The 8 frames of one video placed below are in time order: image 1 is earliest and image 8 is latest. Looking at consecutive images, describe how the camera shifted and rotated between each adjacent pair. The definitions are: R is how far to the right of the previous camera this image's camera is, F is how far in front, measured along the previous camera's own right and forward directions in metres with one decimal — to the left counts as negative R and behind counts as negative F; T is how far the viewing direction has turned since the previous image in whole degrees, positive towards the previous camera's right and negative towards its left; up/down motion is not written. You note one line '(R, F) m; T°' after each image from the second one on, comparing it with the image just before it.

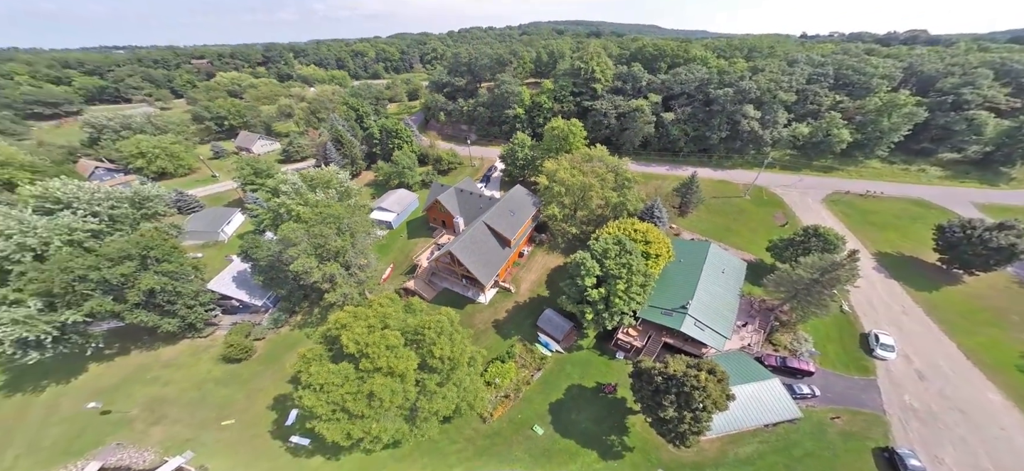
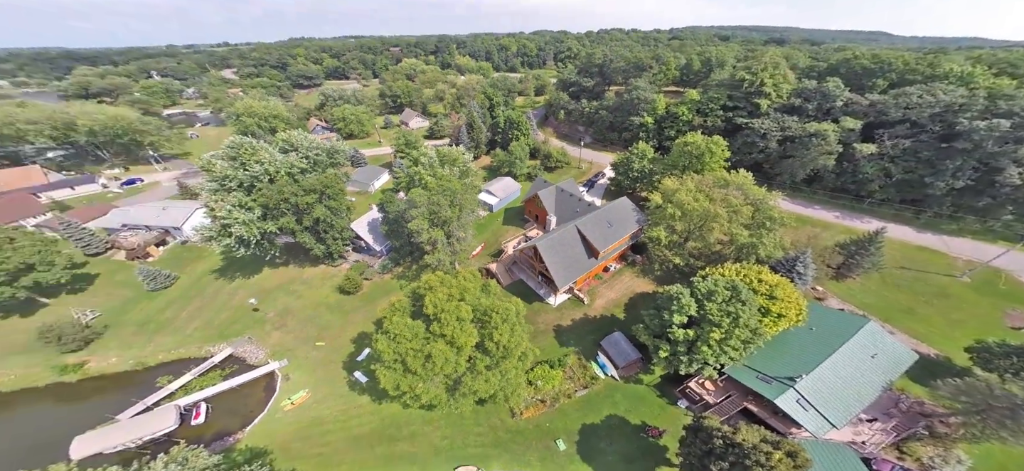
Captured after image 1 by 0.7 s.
(+3.3, +0.5) m; -20°
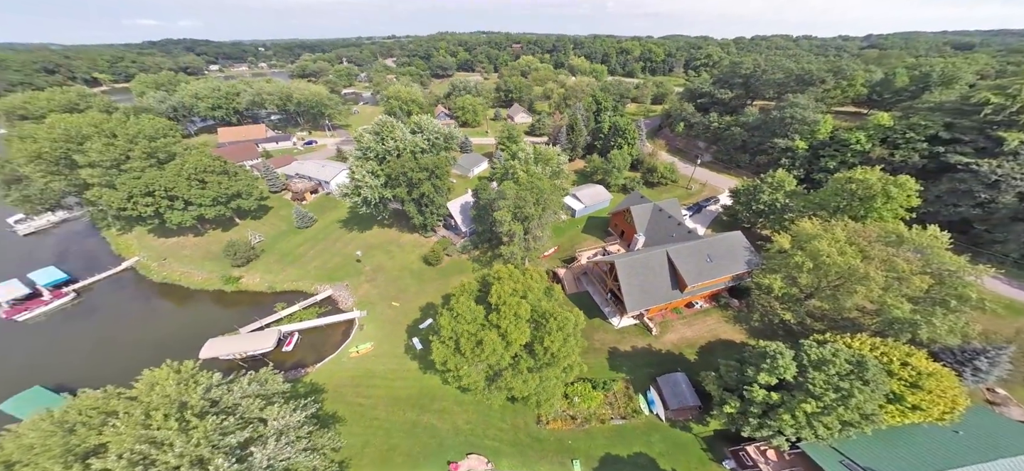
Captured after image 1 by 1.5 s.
(+2.4, +0.8) m; -17°
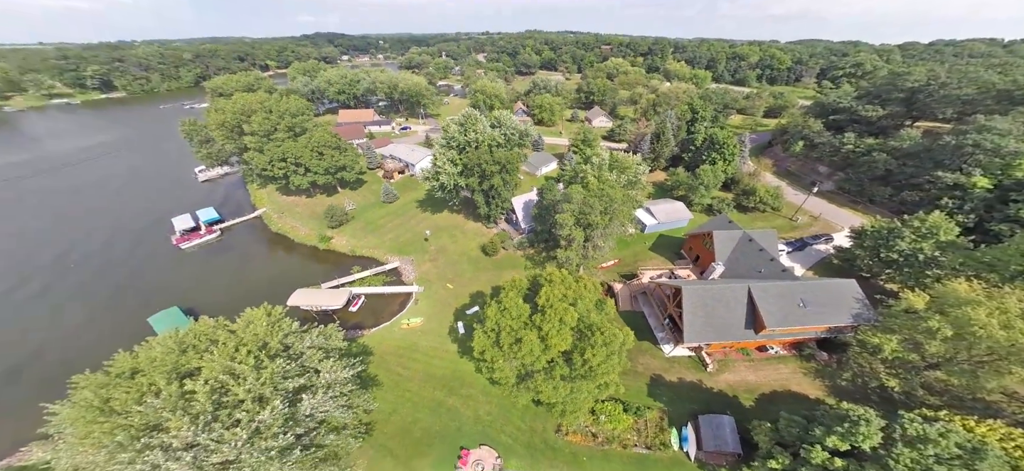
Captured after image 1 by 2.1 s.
(+1.2, +0.3) m; -12°
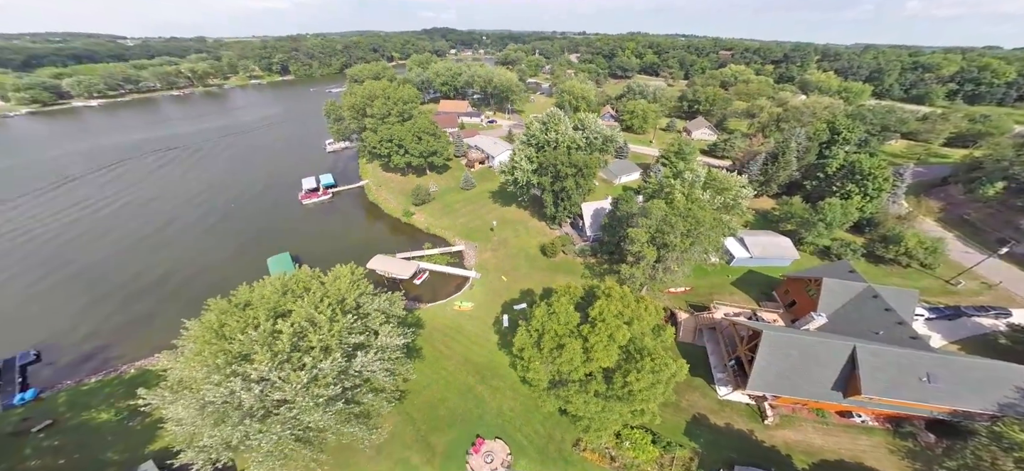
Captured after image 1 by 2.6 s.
(+1.2, +0.1) m; -12°
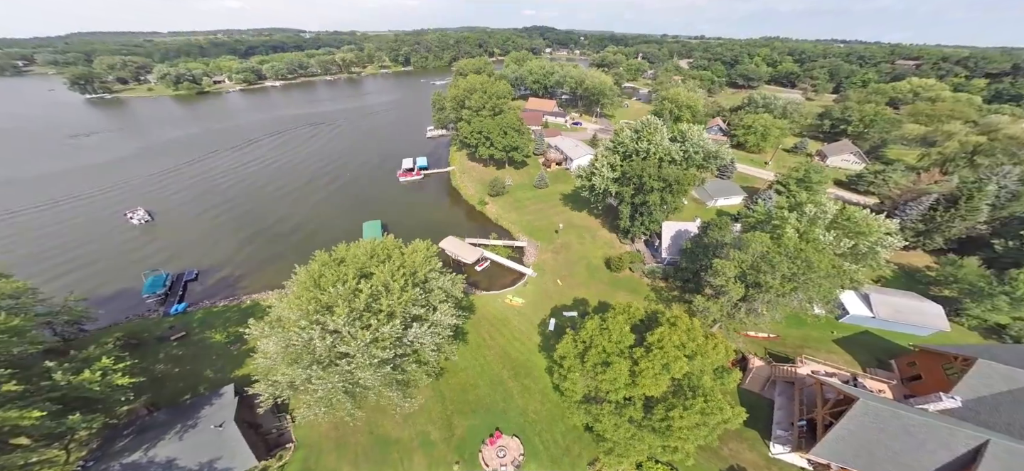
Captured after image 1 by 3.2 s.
(+1.2, -0.2) m; -12°
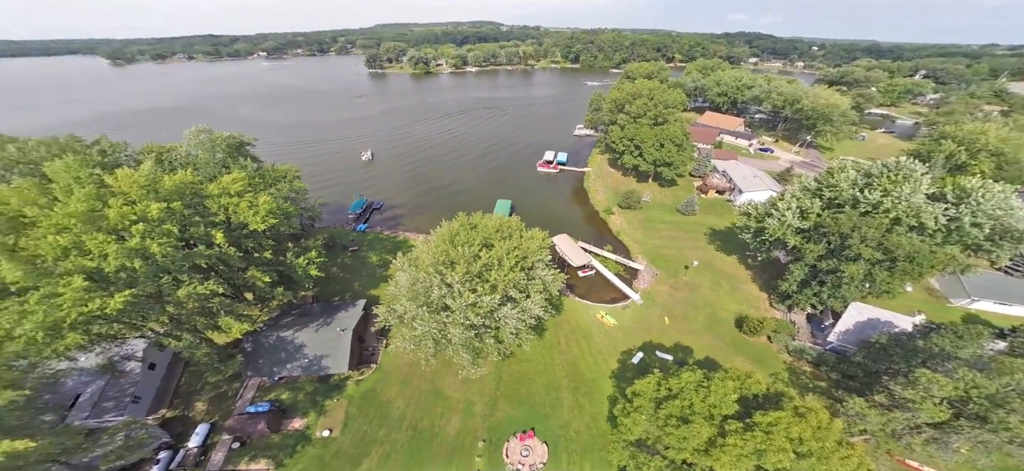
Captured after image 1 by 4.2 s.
(+1.9, +0.4) m; -22°
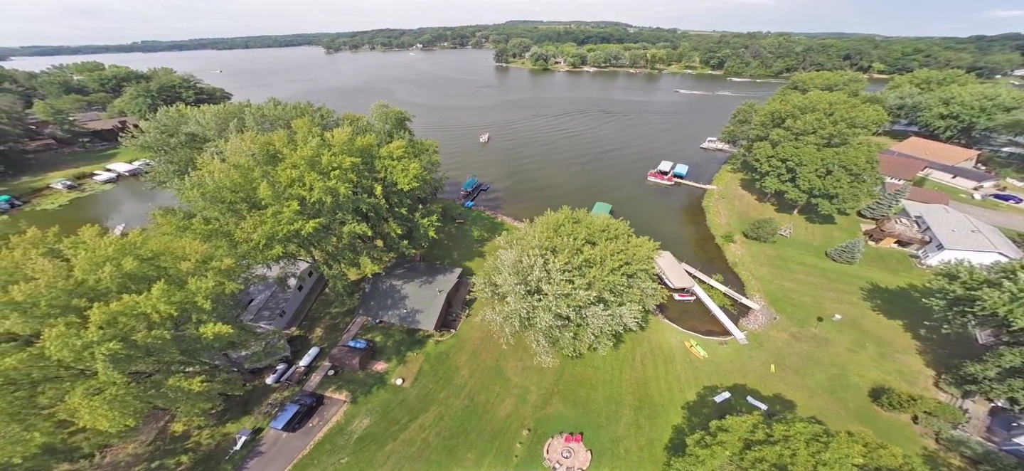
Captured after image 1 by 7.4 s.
(+0.5, -0.2) m; -15°
